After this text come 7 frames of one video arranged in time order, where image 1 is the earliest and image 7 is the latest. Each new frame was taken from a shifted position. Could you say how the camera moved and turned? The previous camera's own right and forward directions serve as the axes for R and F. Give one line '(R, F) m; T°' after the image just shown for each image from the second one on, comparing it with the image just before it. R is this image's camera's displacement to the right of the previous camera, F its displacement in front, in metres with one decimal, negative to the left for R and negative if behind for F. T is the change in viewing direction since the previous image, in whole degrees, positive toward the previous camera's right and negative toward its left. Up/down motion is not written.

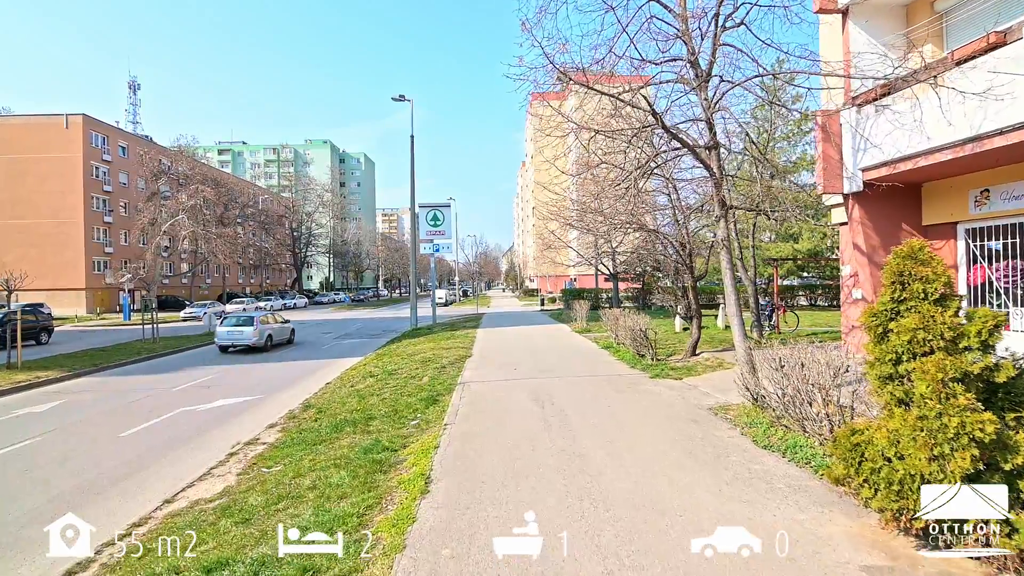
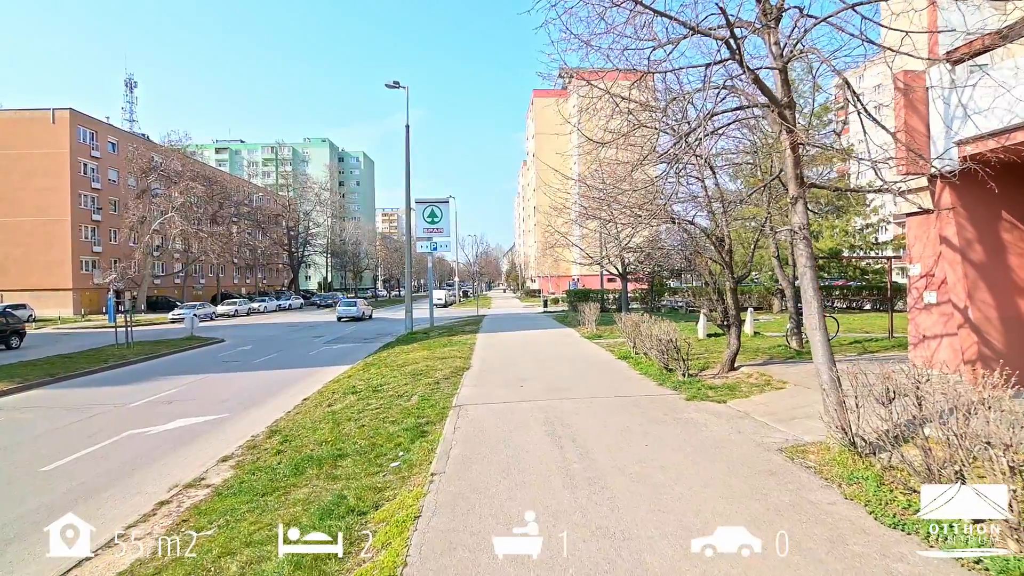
(-0.1, +1.6) m; 0°
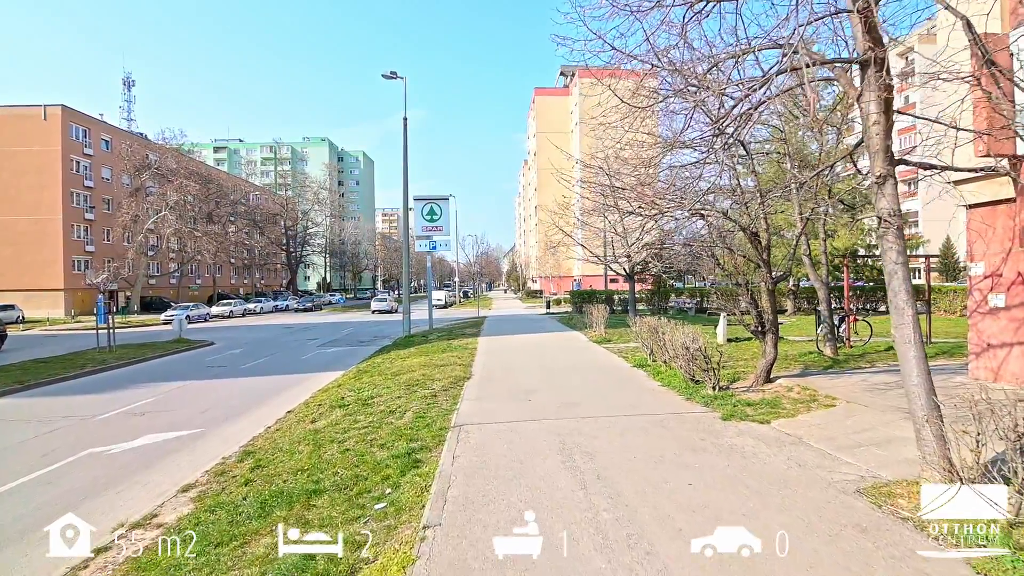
(-0.1, +1.0) m; 0°
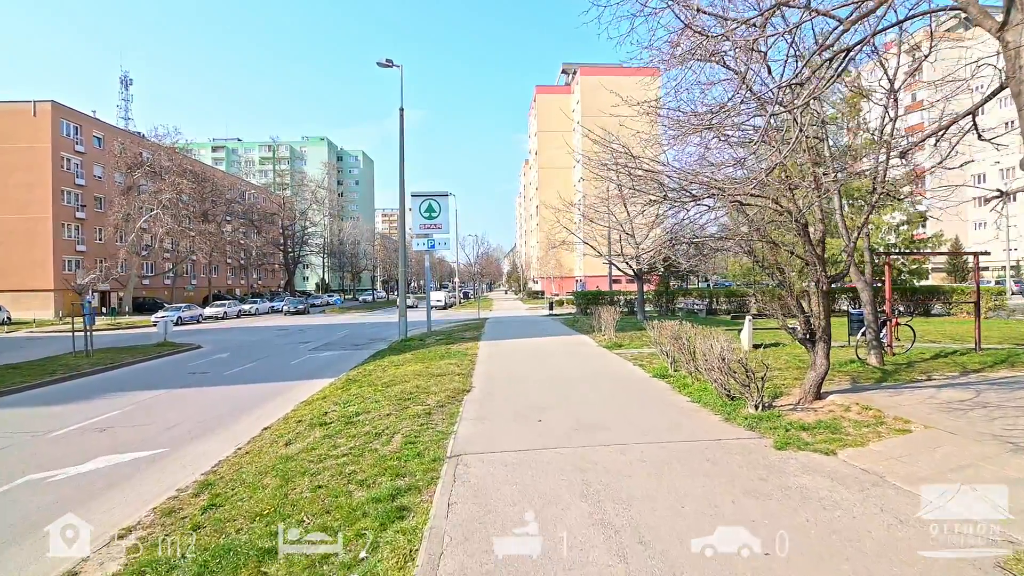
(-0.1, +1.1) m; 0°
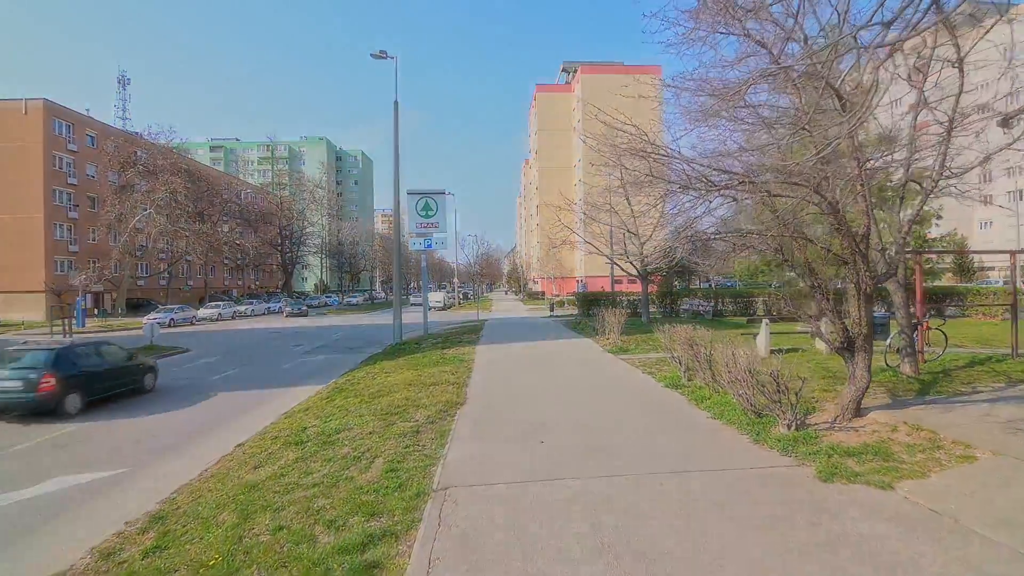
(0.0, +0.8) m; 0°
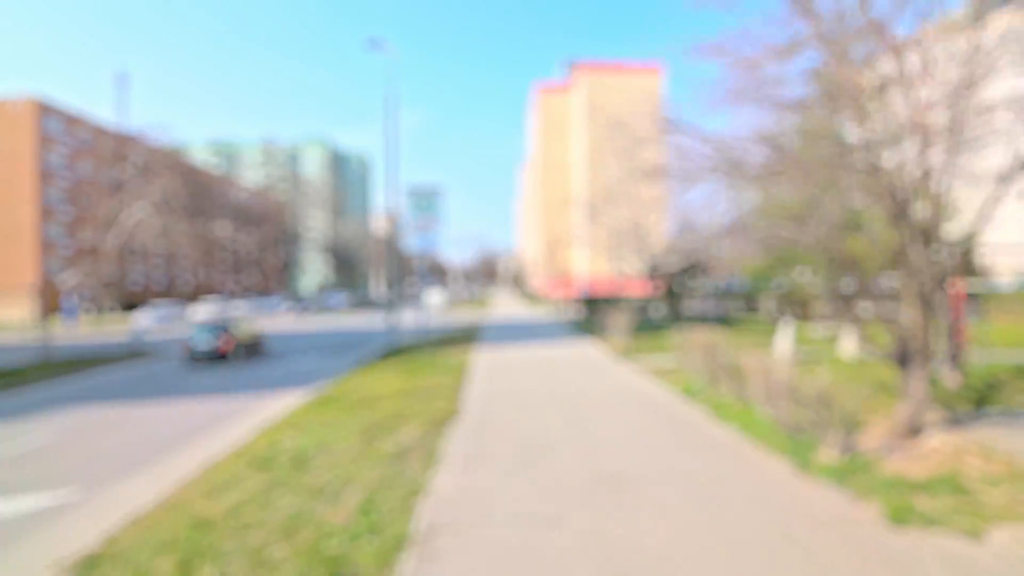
(0.0, +0.8) m; 0°
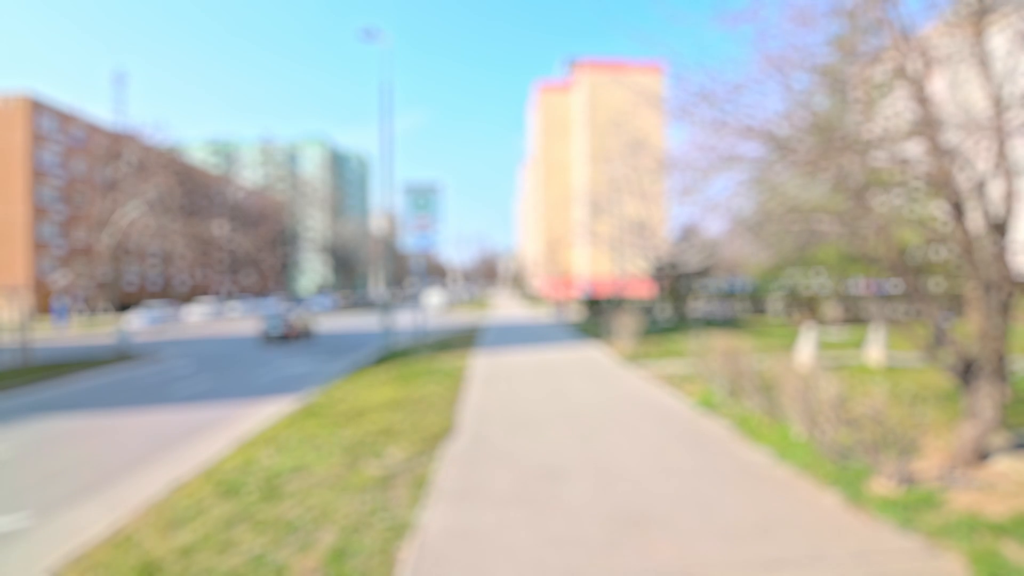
(0.0, +0.7) m; 0°
